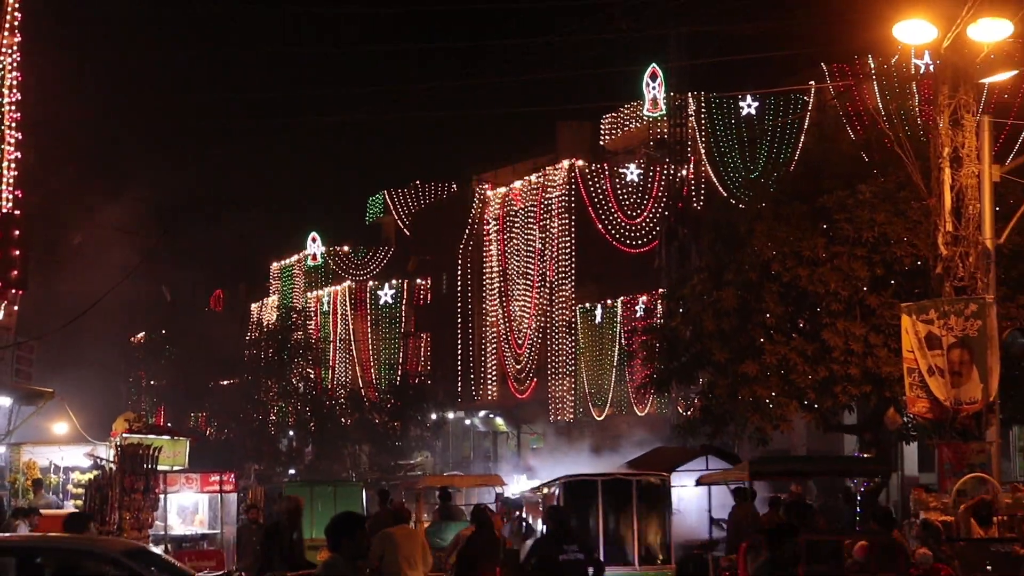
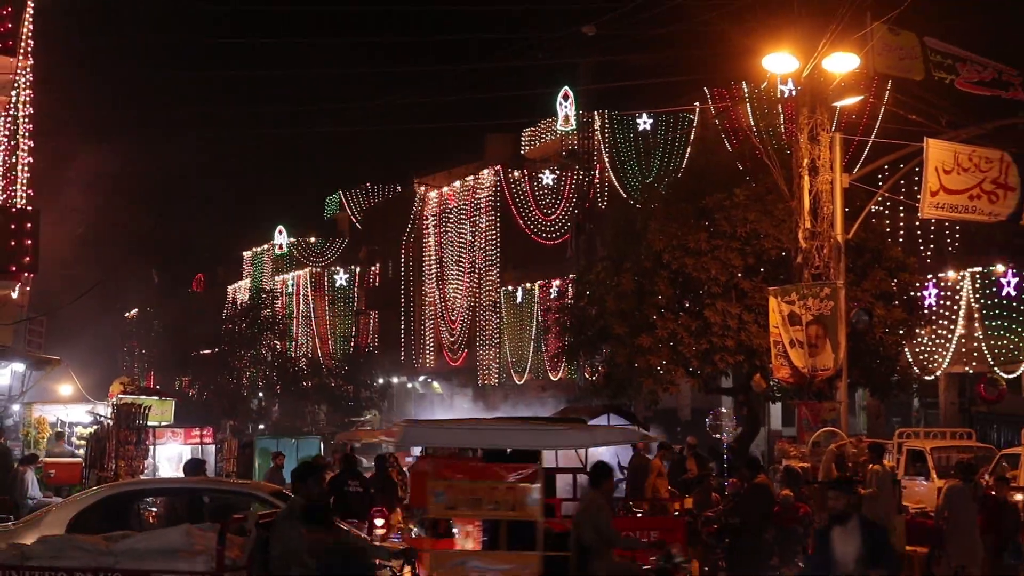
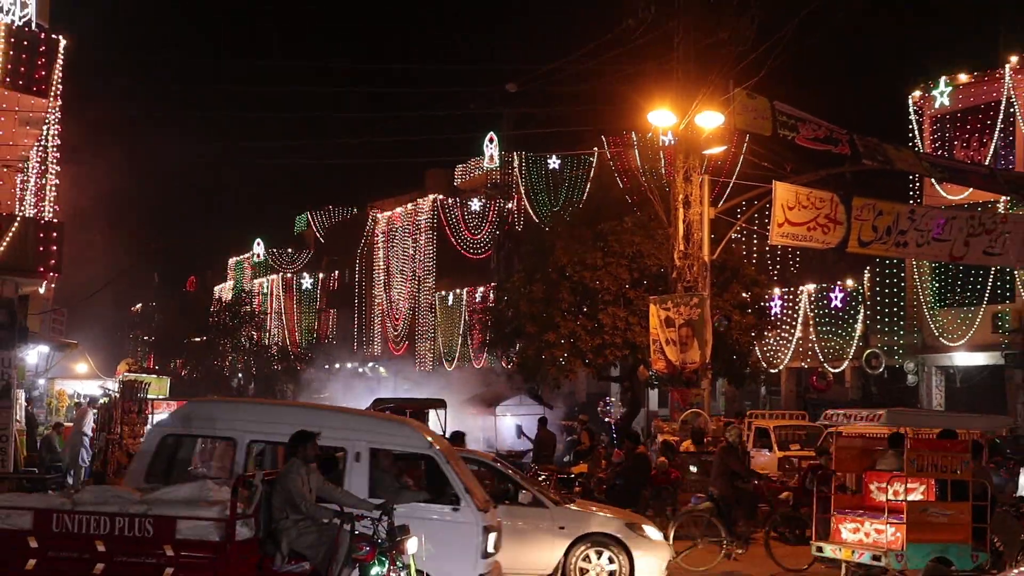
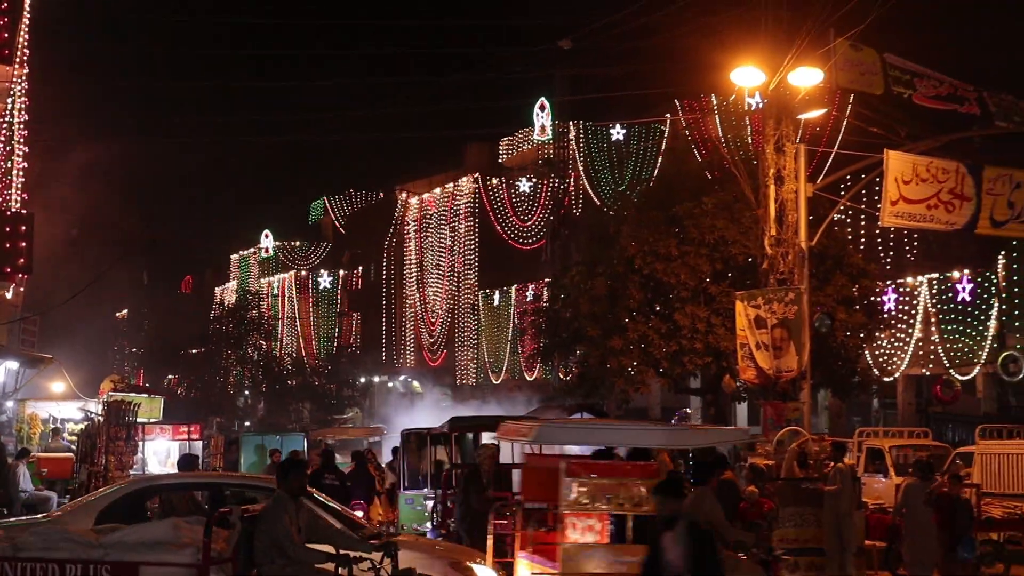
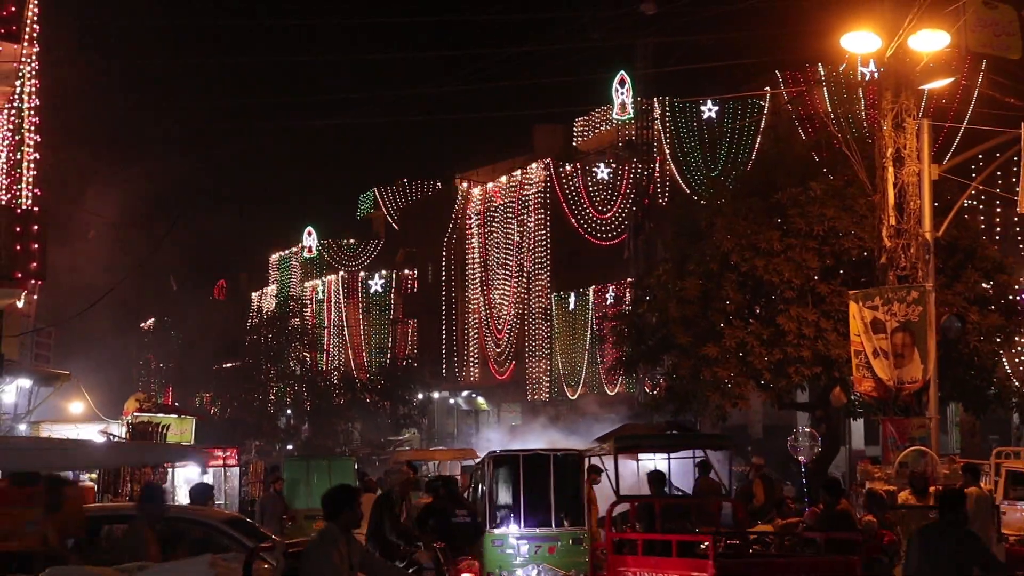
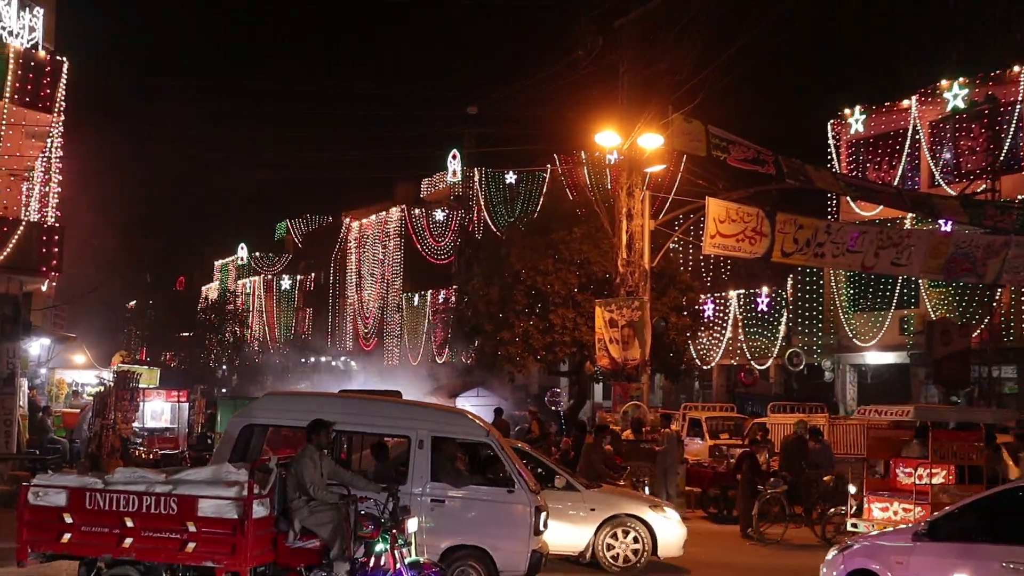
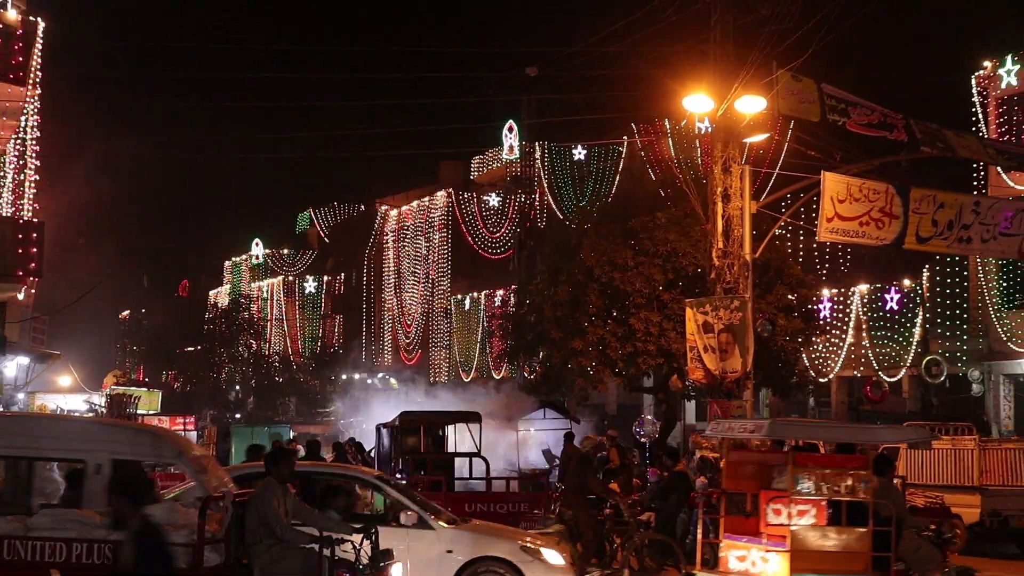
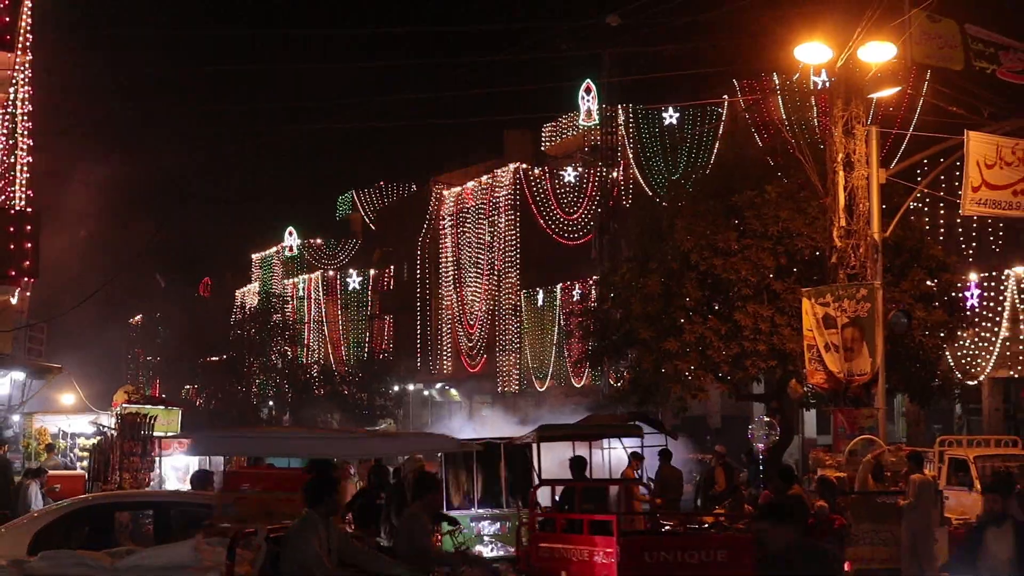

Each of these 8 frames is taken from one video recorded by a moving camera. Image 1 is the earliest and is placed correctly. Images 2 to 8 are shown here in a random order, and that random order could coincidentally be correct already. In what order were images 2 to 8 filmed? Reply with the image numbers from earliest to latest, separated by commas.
5, 8, 2, 4, 7, 3, 6
